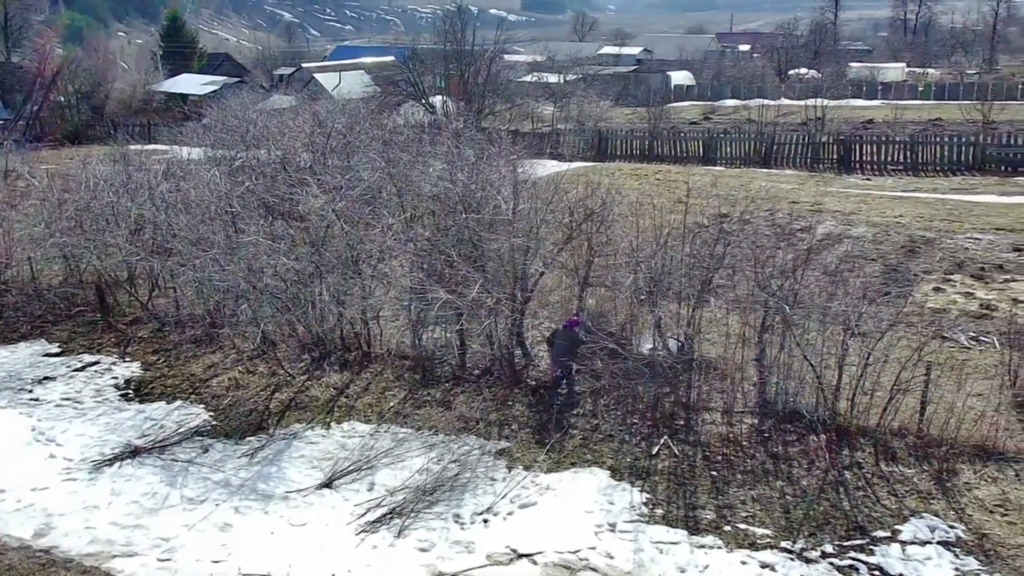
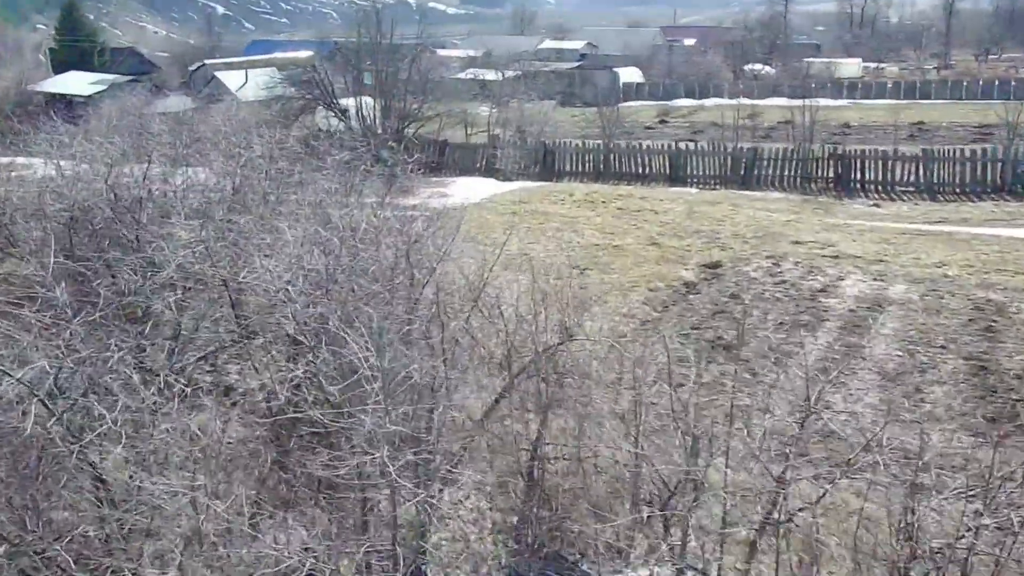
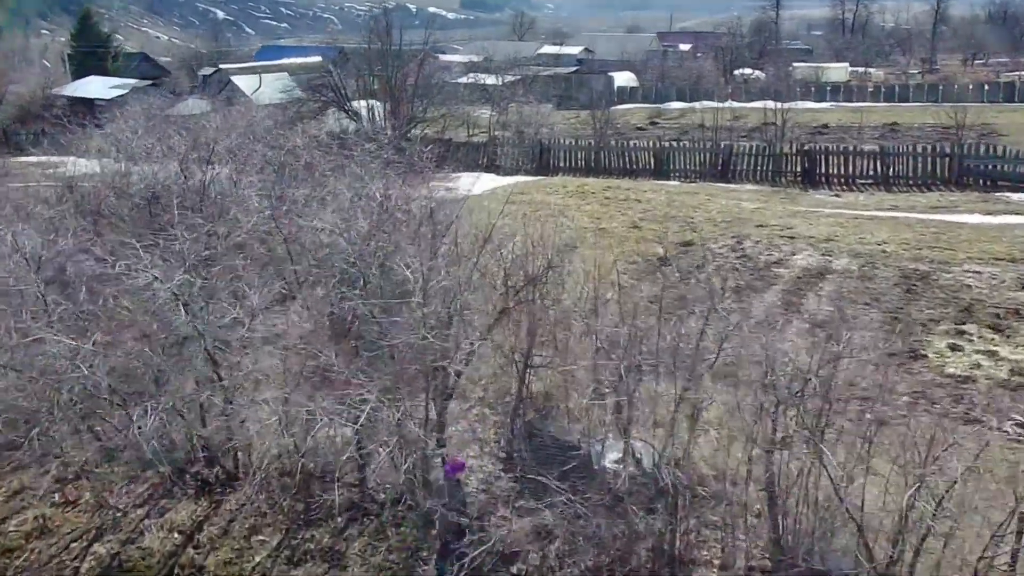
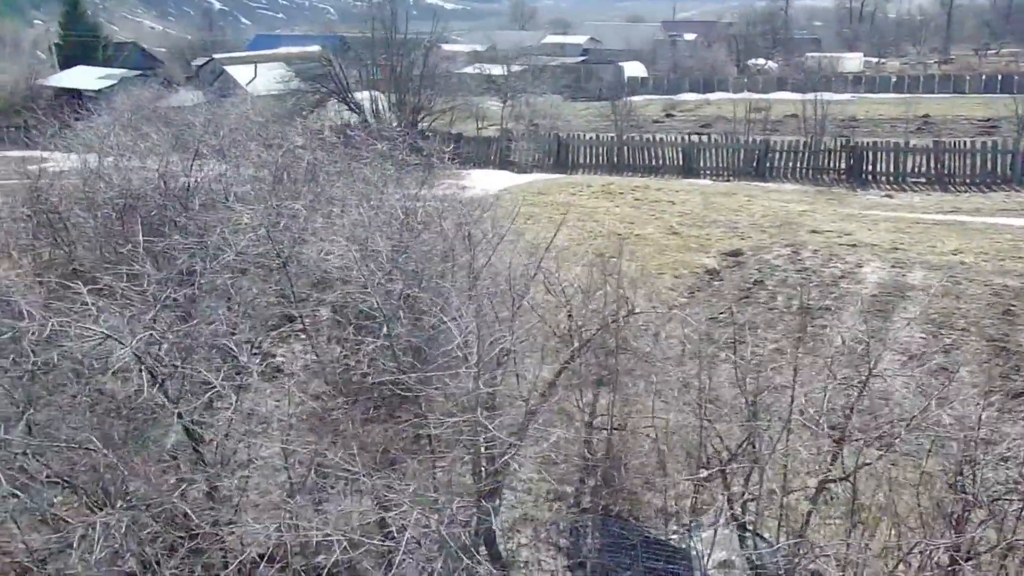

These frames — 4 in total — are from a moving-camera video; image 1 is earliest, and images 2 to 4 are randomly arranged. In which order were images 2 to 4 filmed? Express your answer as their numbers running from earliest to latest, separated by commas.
3, 2, 4
